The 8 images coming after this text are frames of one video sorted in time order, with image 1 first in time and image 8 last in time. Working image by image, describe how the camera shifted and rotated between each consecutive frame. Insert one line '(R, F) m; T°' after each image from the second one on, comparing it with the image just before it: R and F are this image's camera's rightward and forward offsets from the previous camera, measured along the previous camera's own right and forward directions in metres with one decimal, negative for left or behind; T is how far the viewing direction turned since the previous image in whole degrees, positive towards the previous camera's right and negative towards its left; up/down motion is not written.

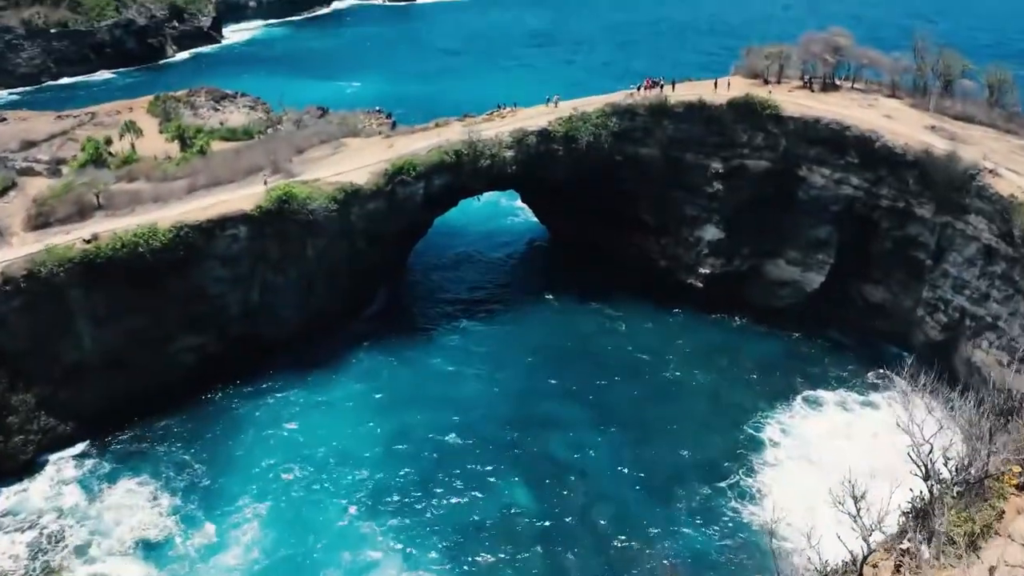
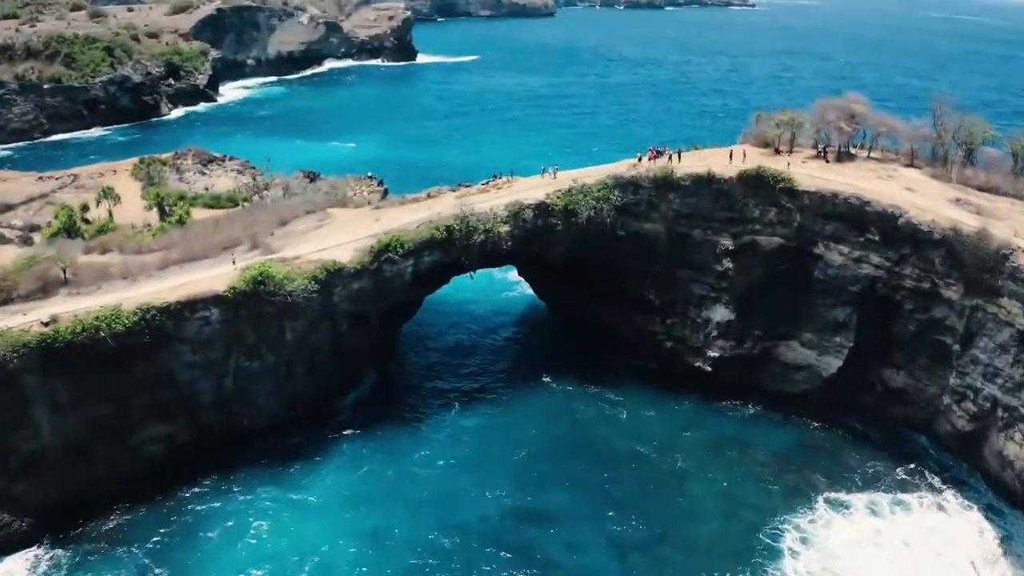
(+0.1, +2.0) m; 0°
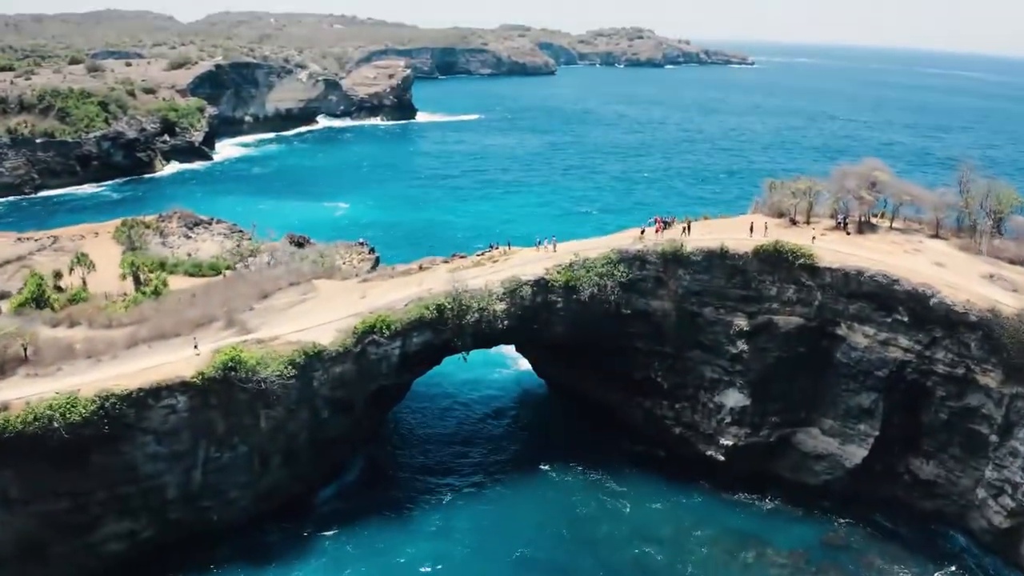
(+0.1, +2.0) m; 0°
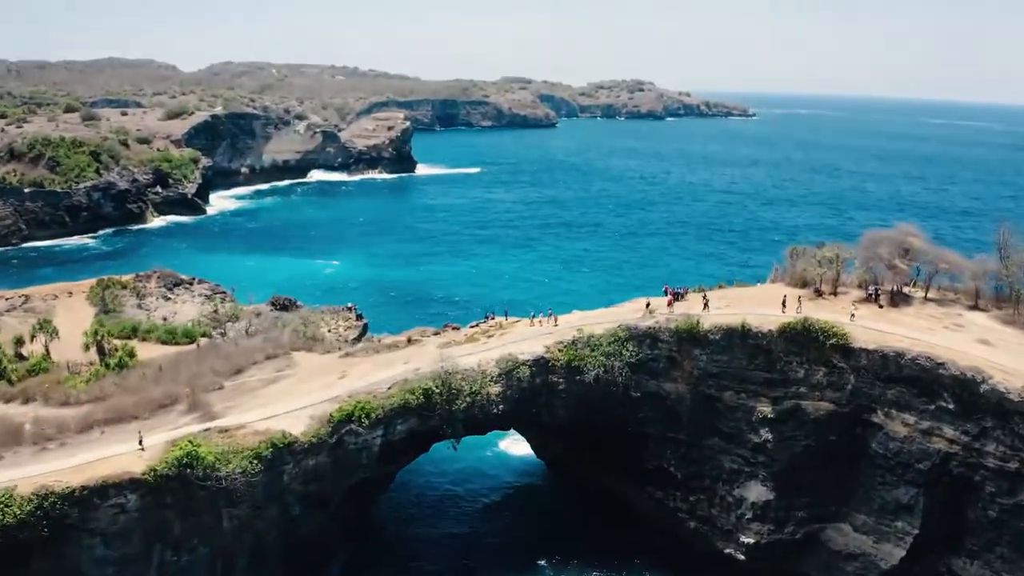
(+0.1, +2.5) m; 0°
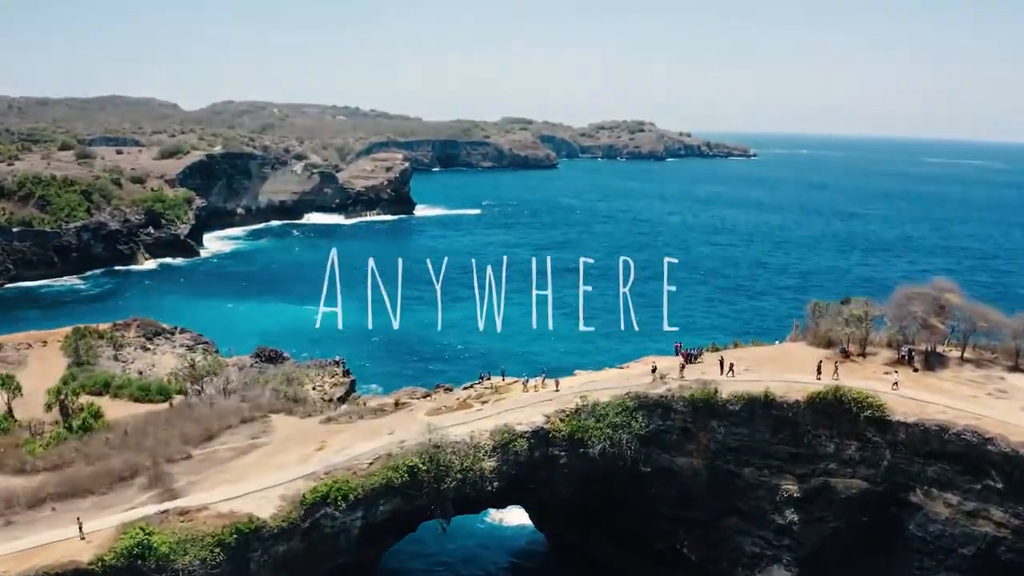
(+0.1, +2.1) m; 0°
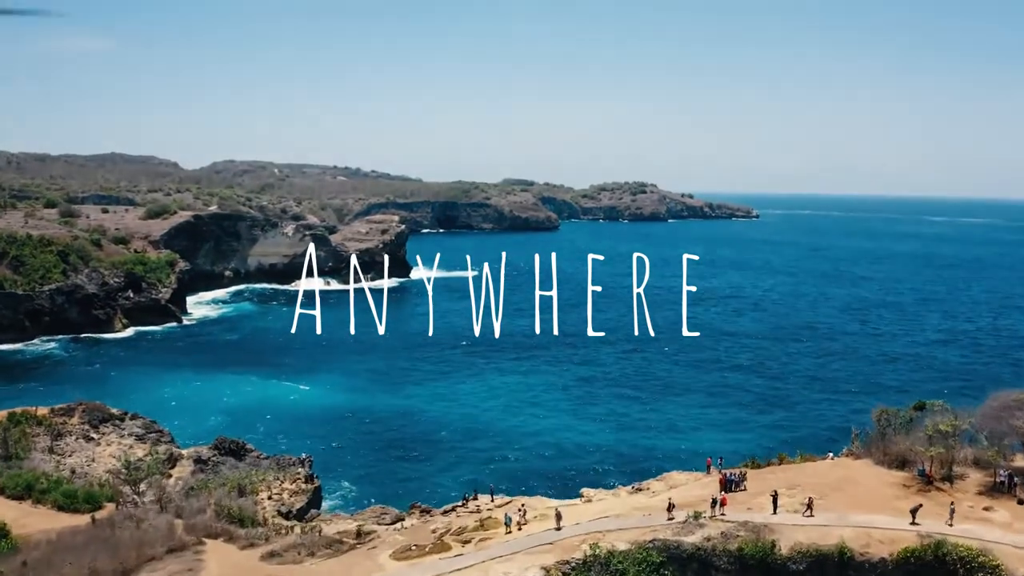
(+0.2, +4.5) m; 0°
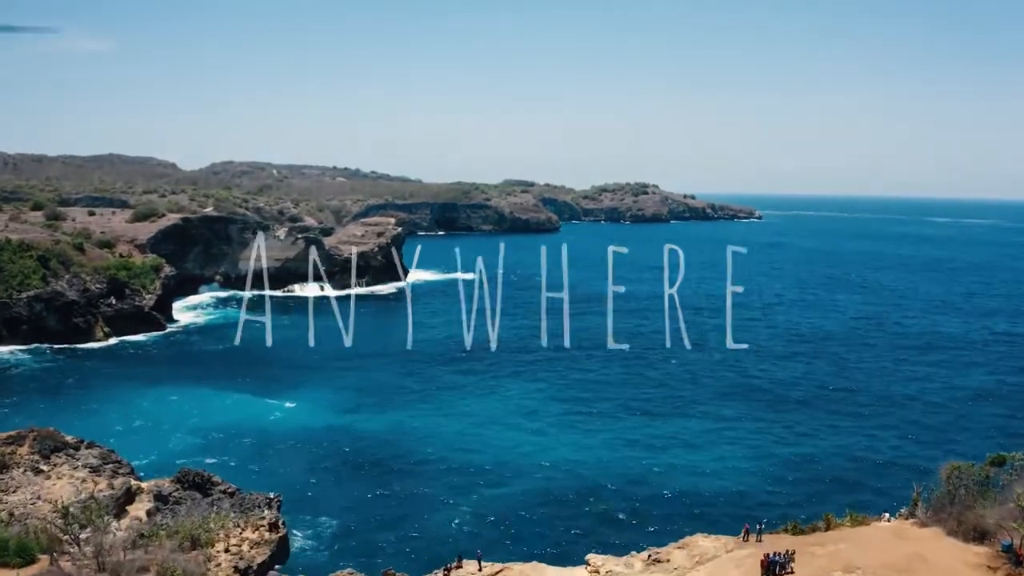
(+0.1, +3.2) m; 0°
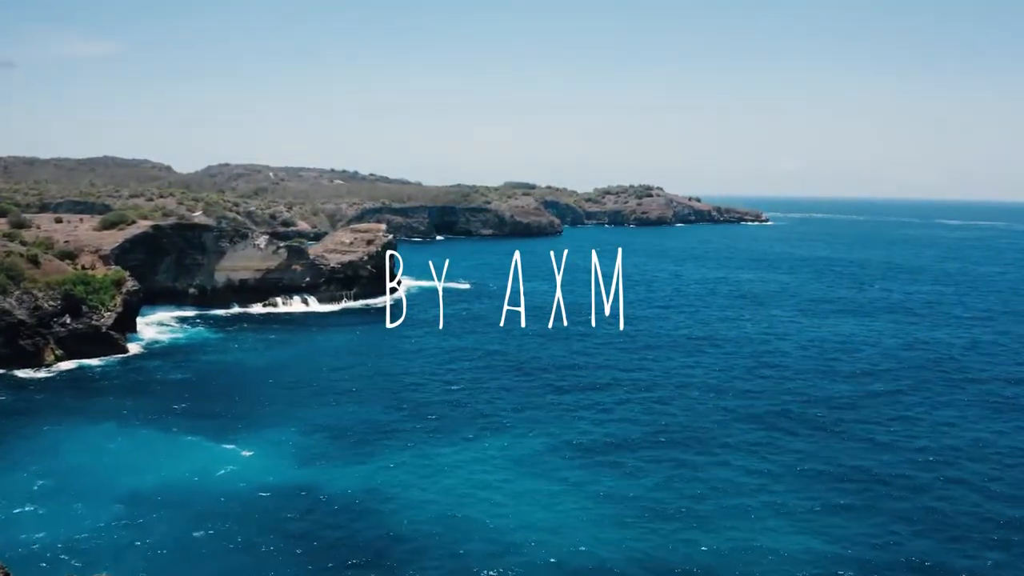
(+0.1, +7.6) m; 0°
